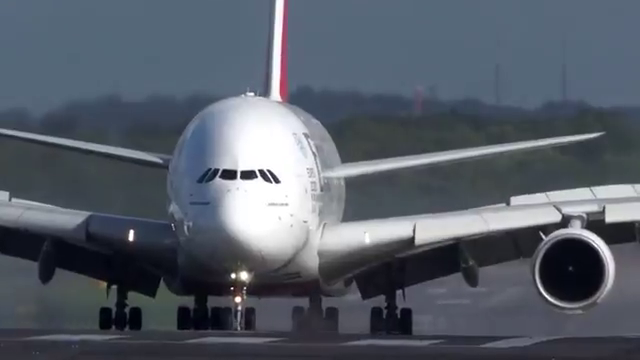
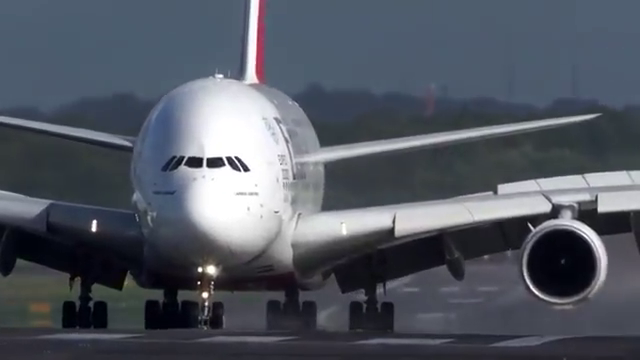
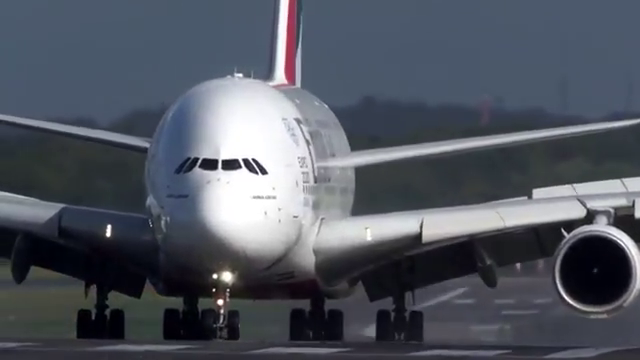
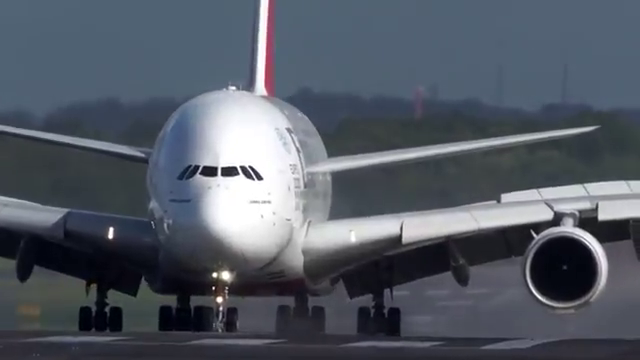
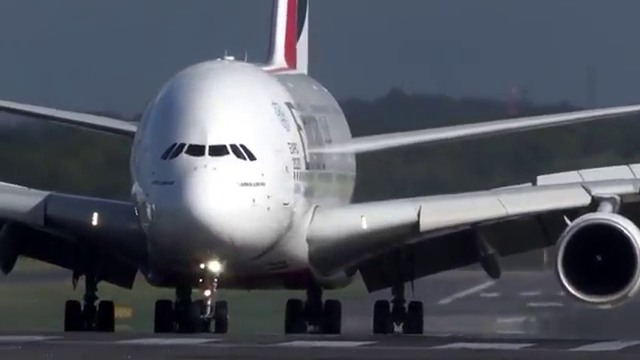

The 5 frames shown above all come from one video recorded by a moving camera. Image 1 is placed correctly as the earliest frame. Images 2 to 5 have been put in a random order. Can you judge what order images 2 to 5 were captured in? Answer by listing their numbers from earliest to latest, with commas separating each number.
4, 2, 3, 5
